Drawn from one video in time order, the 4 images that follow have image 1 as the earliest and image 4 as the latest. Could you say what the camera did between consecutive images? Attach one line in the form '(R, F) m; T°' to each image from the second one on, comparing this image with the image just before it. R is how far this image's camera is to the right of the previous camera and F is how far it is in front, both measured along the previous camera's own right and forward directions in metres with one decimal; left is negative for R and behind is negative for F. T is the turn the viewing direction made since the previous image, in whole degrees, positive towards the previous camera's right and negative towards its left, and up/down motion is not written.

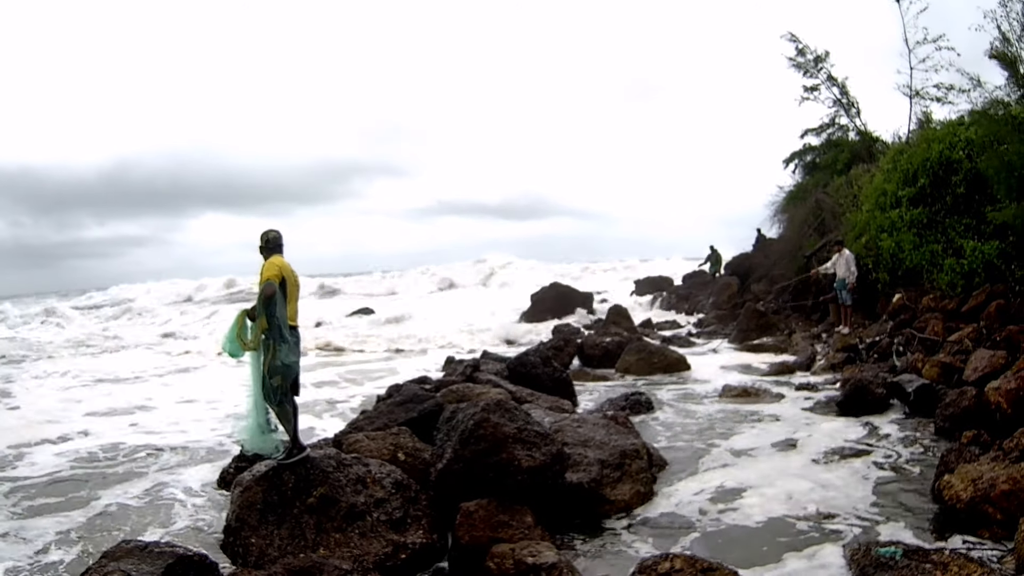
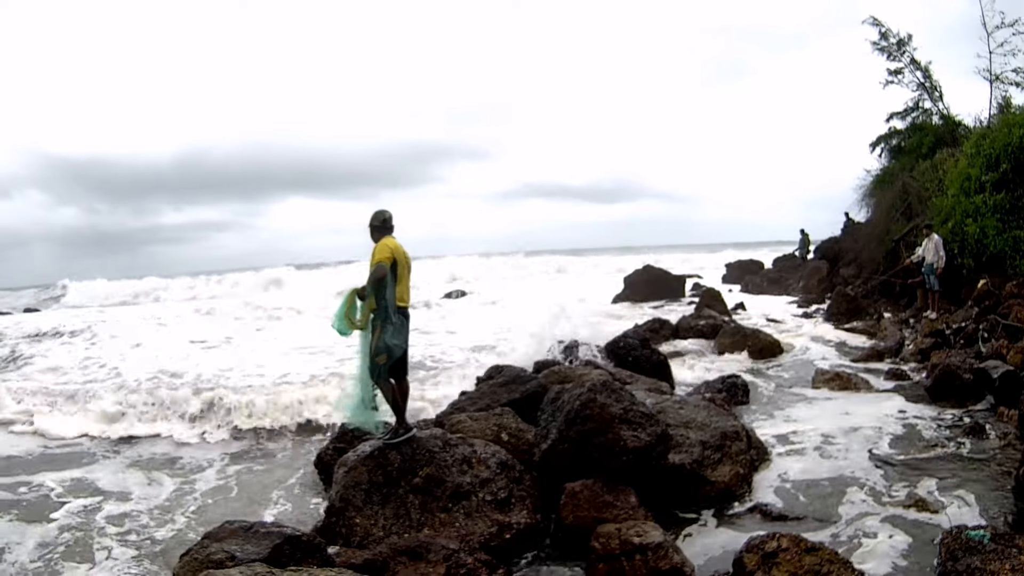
(-0.9, 0.0) m; -1°
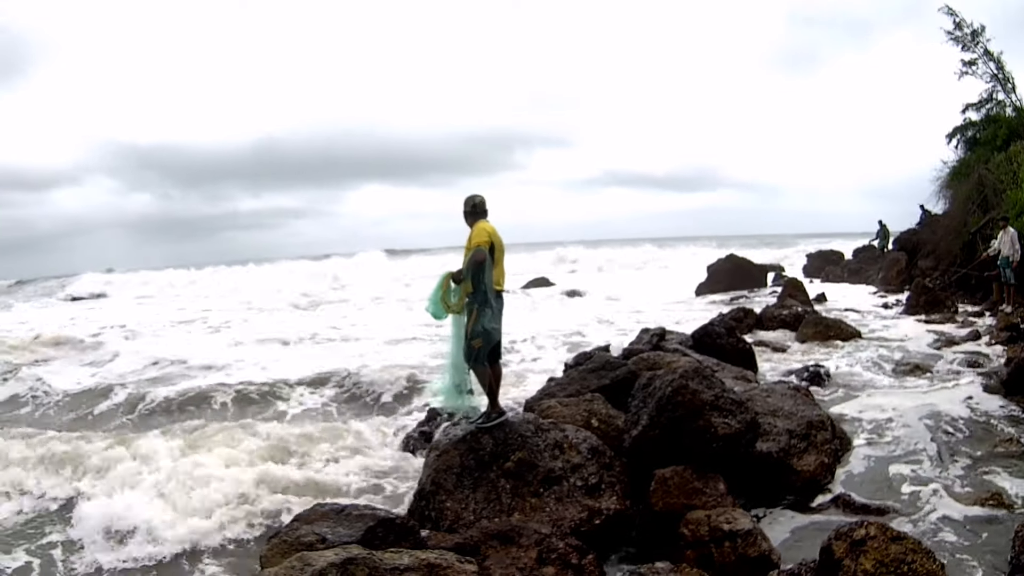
(-0.8, 0.0) m; 0°
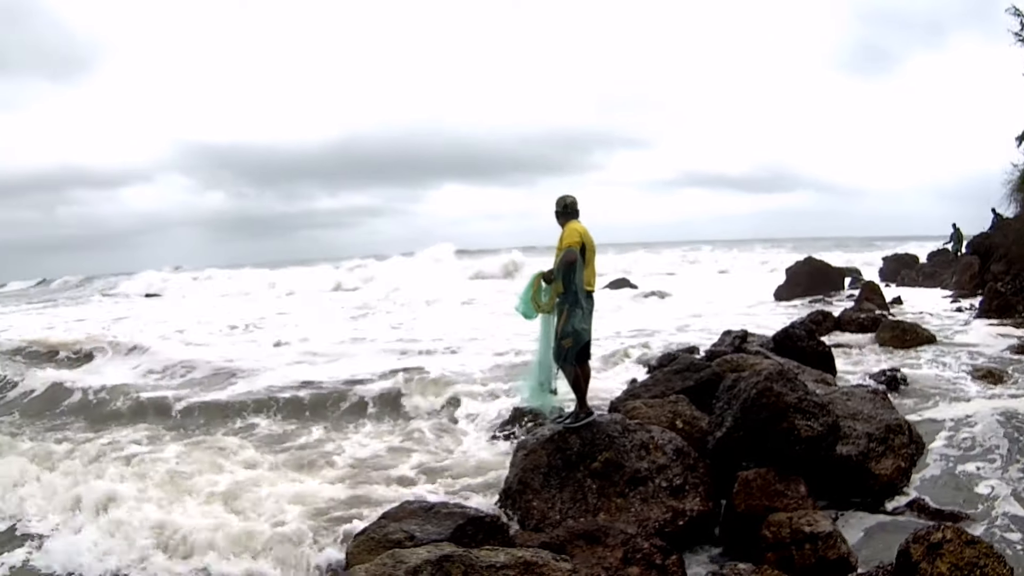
(-0.8, -0.1) m; 0°
